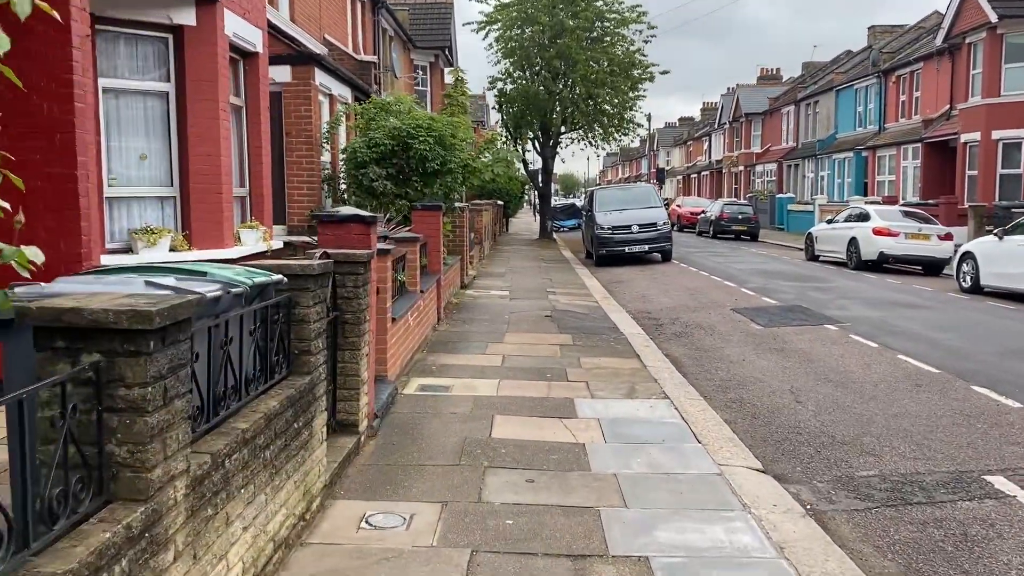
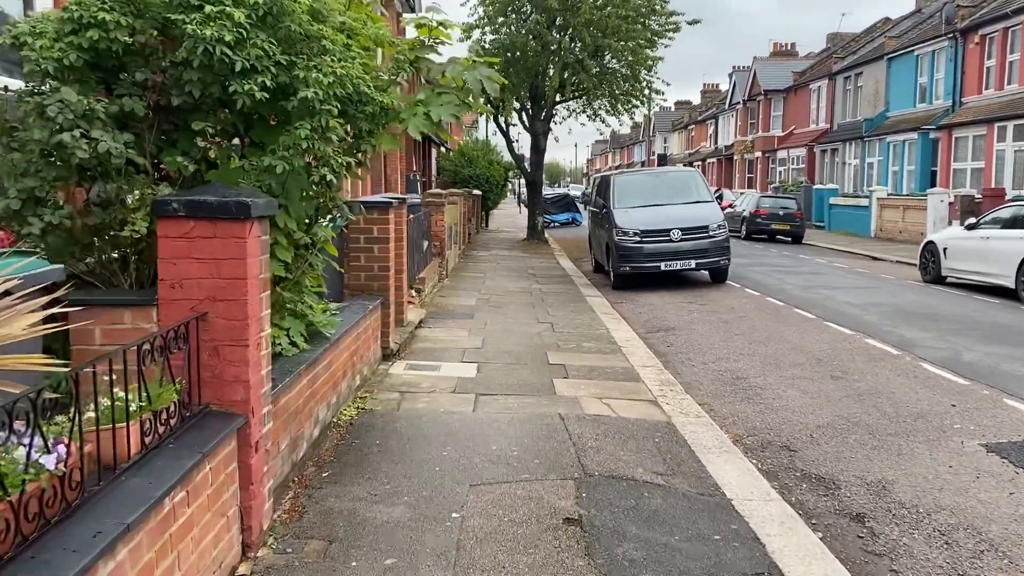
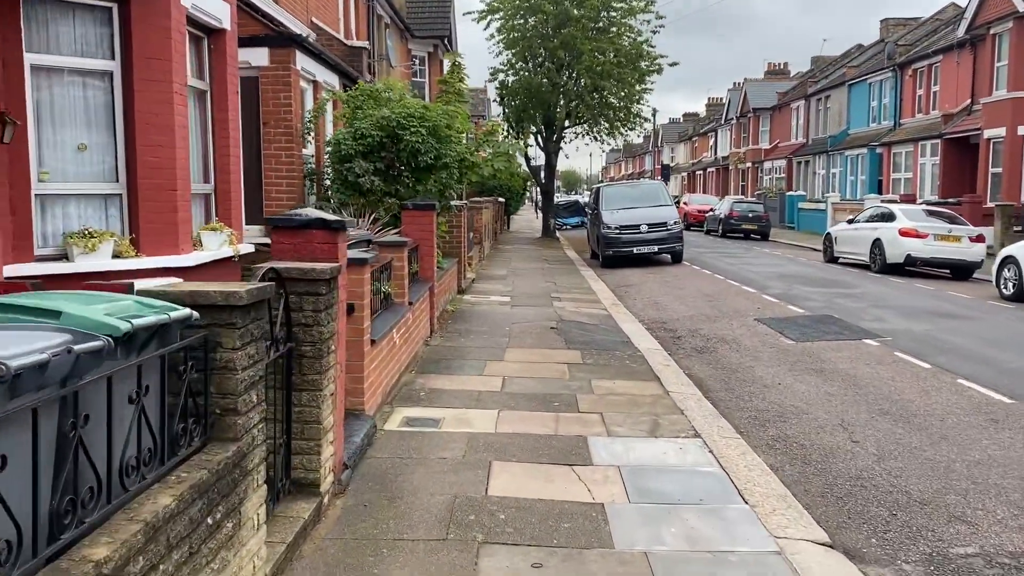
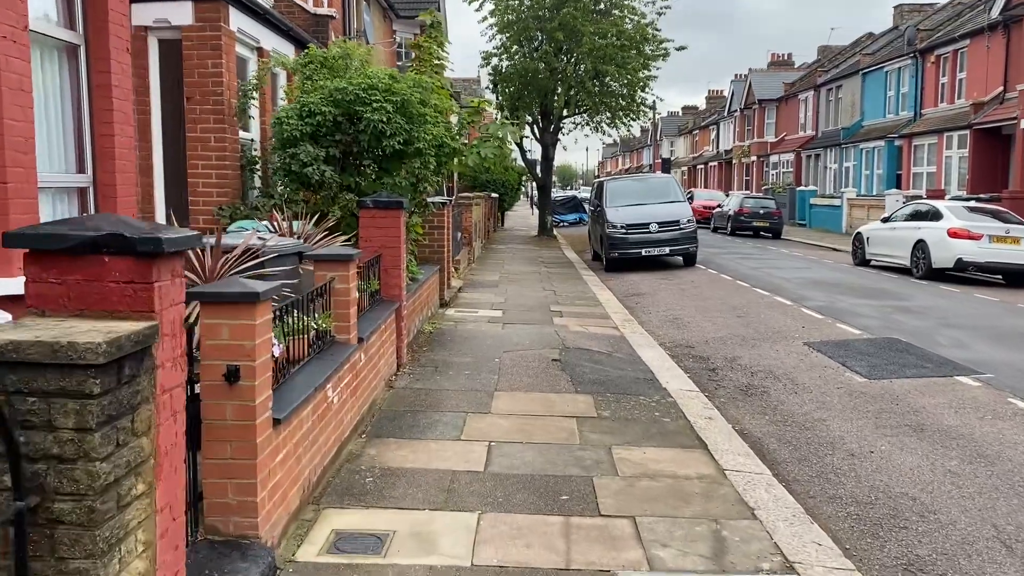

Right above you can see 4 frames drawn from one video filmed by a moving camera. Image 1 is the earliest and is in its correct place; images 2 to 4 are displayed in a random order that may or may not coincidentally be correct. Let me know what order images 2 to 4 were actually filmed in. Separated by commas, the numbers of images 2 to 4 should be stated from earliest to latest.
3, 4, 2
